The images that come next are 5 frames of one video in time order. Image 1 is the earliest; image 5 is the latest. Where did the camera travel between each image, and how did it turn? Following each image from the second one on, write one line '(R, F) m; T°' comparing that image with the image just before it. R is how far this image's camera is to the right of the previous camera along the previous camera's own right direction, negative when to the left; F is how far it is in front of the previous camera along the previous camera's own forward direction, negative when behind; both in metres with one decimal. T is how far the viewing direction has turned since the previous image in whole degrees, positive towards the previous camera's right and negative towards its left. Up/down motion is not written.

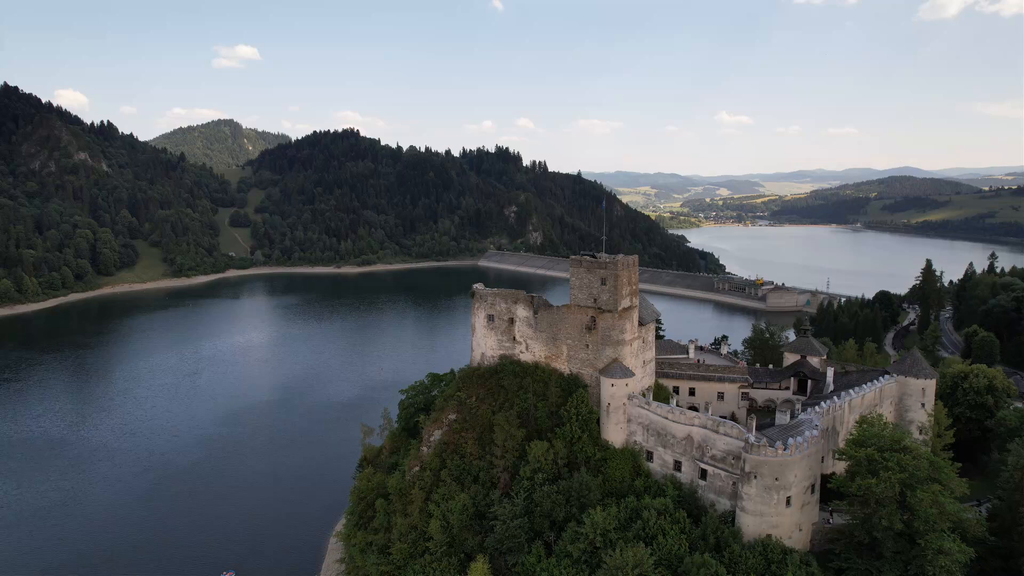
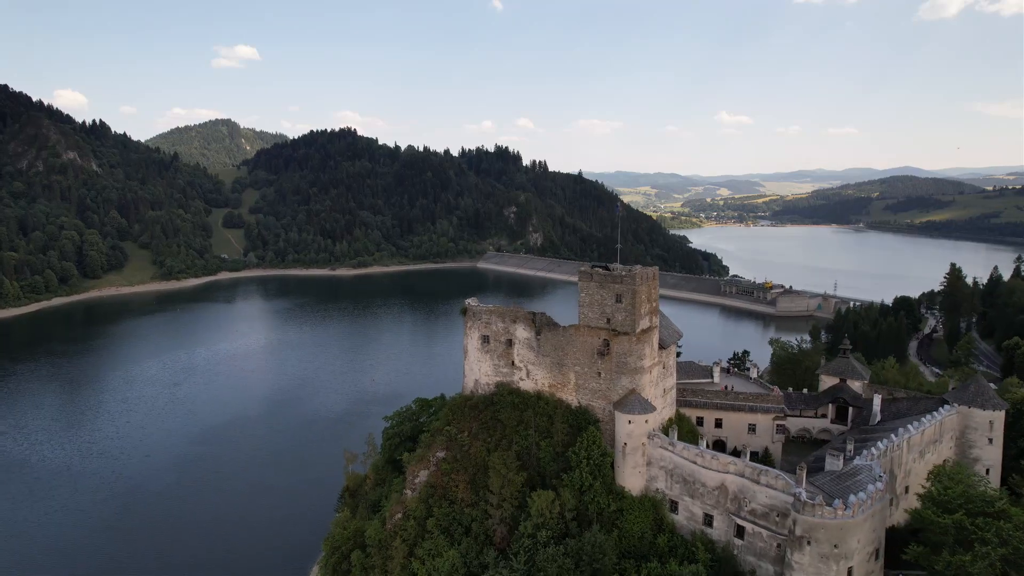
(0.0, +2.6) m; 0°
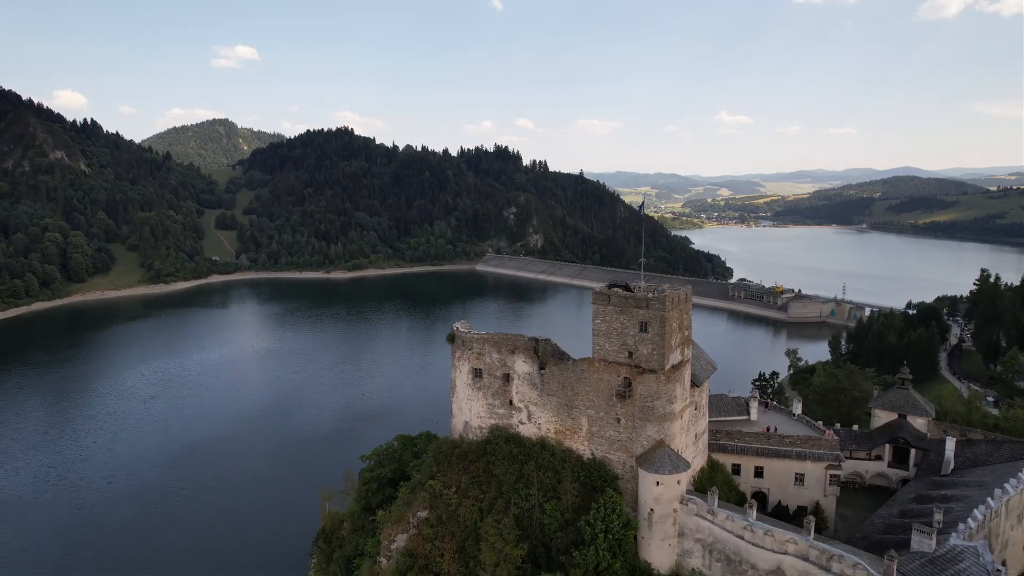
(0.0, +2.8) m; 0°
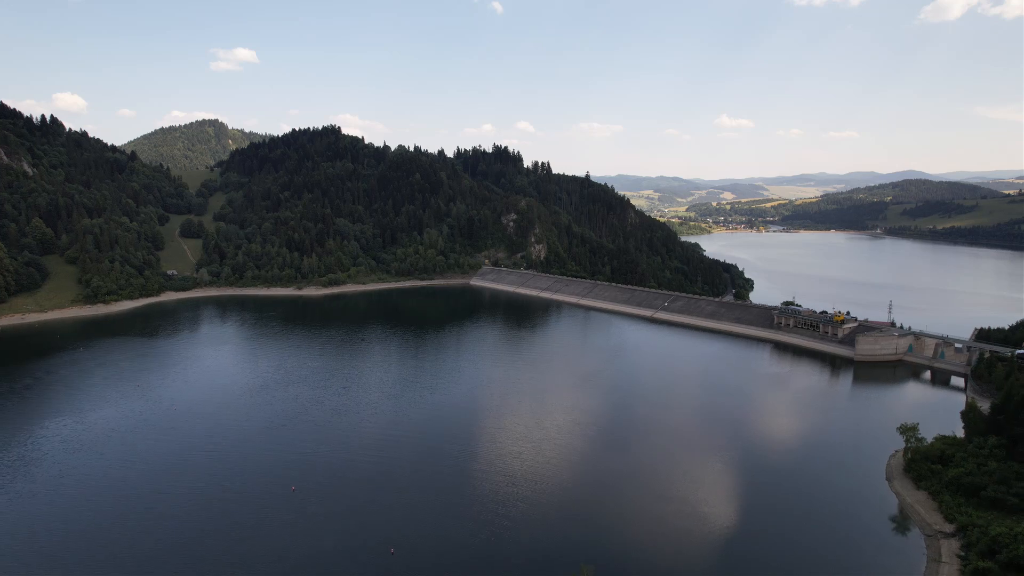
(+0.2, +12.4) m; 0°
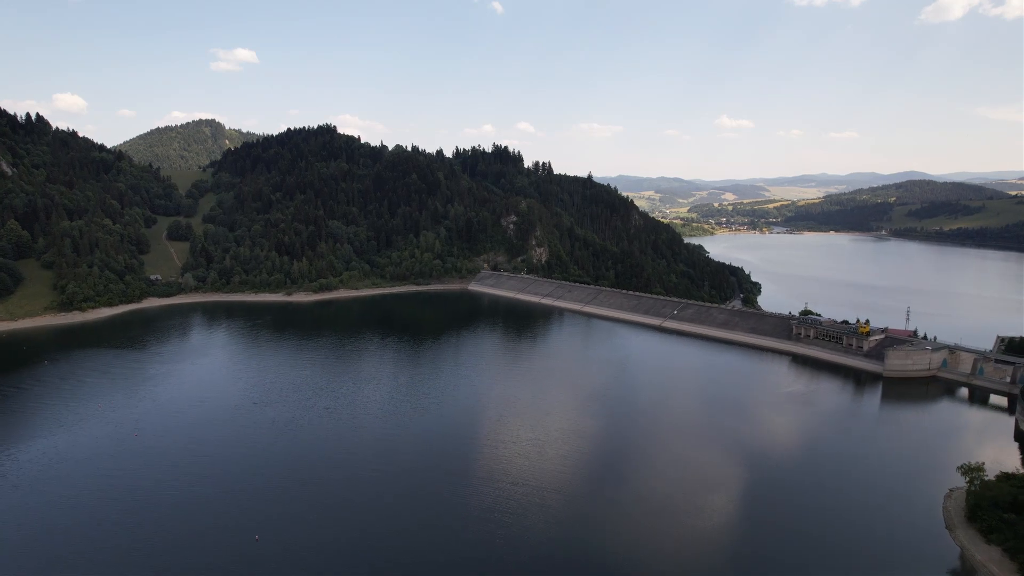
(0.0, +4.0) m; 0°
